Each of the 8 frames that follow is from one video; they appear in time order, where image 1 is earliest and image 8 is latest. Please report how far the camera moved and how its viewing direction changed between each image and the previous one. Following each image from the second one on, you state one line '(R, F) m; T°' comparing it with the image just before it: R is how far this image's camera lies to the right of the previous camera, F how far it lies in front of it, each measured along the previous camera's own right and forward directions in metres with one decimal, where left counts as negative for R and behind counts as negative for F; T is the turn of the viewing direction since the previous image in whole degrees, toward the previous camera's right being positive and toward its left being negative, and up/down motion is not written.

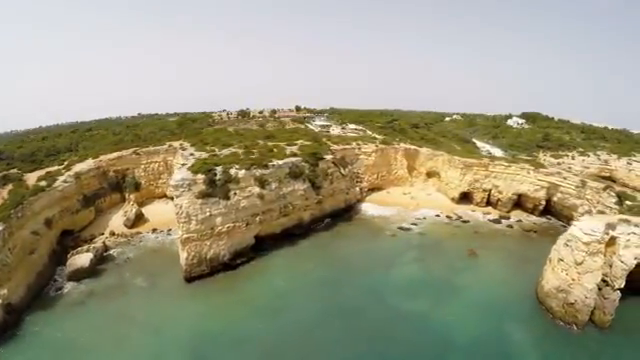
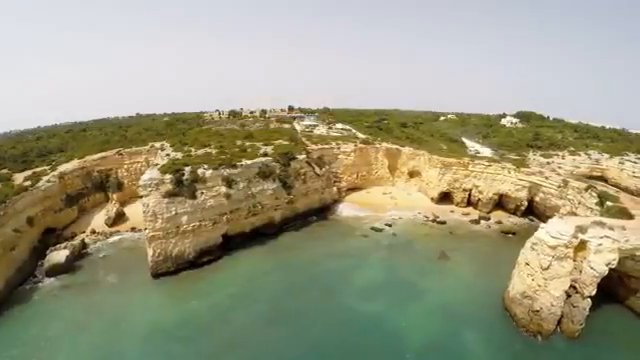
(+3.6, -0.1) m; -2°
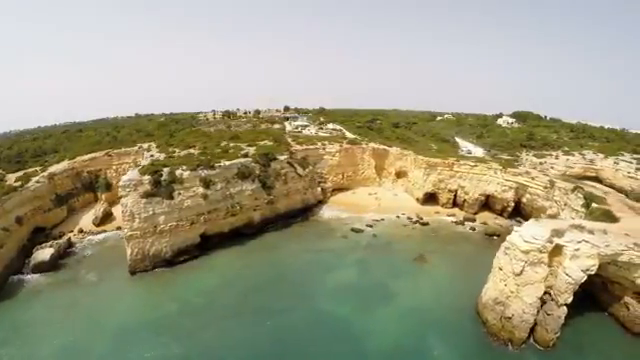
(+2.6, 0.0) m; -2°
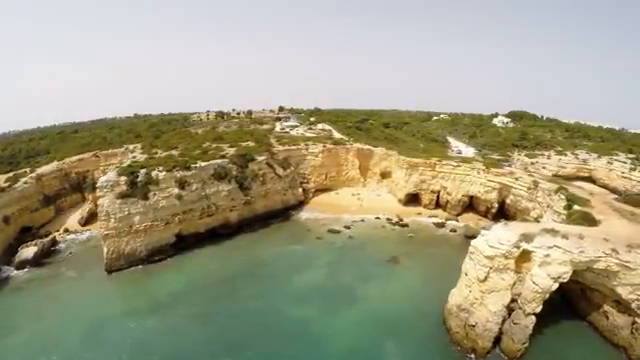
(+3.0, +0.1) m; -2°
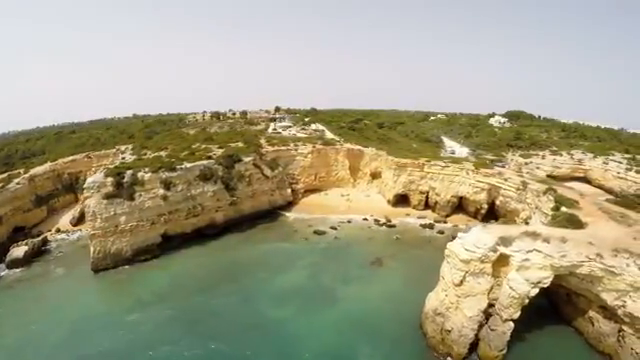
(+1.9, +0.1) m; -1°
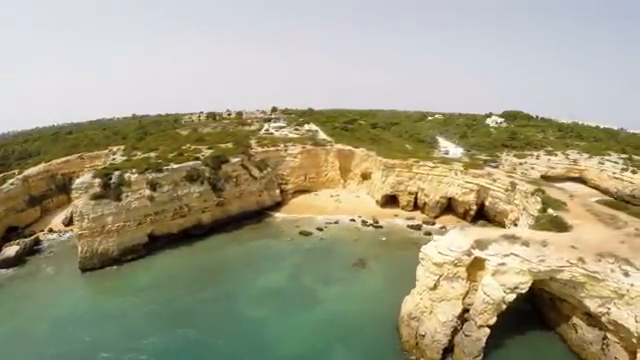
(+1.9, +0.1) m; -1°
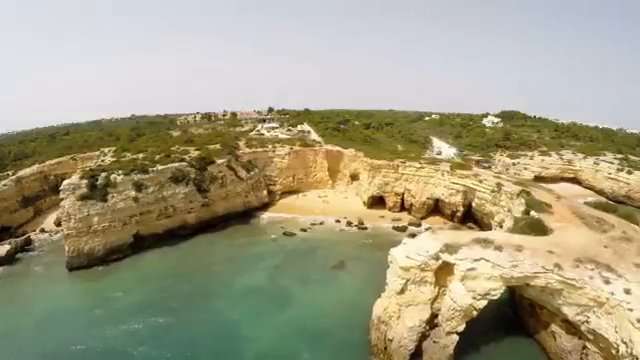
(+2.2, +0.1) m; -1°
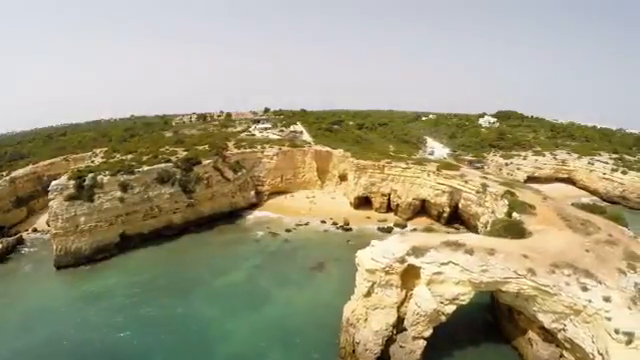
(+2.2, +0.2) m; -1°
